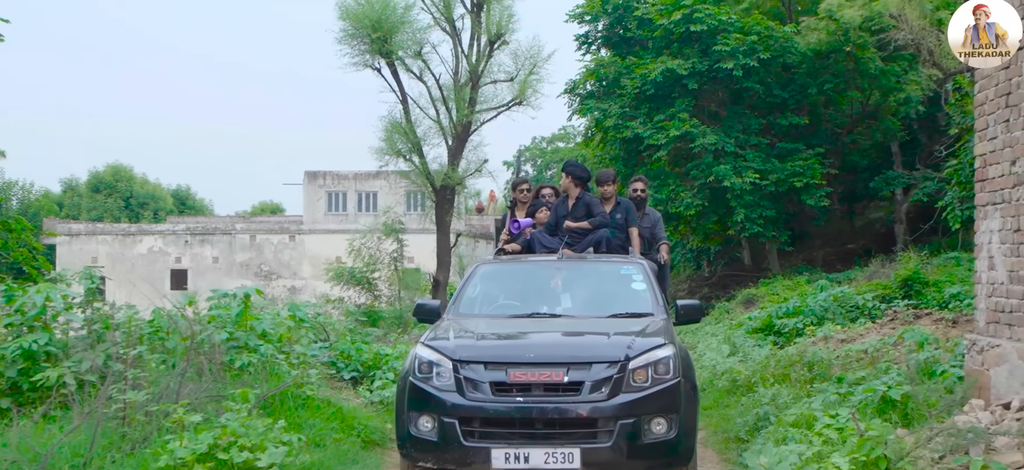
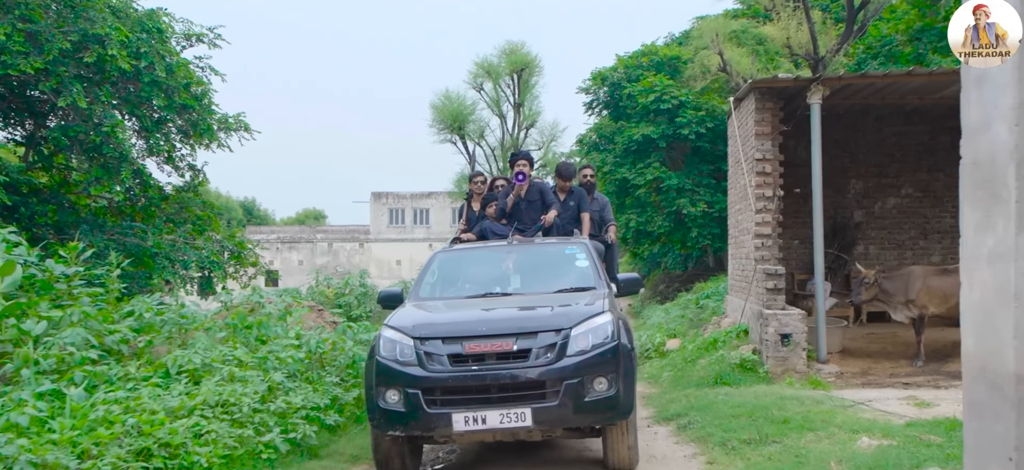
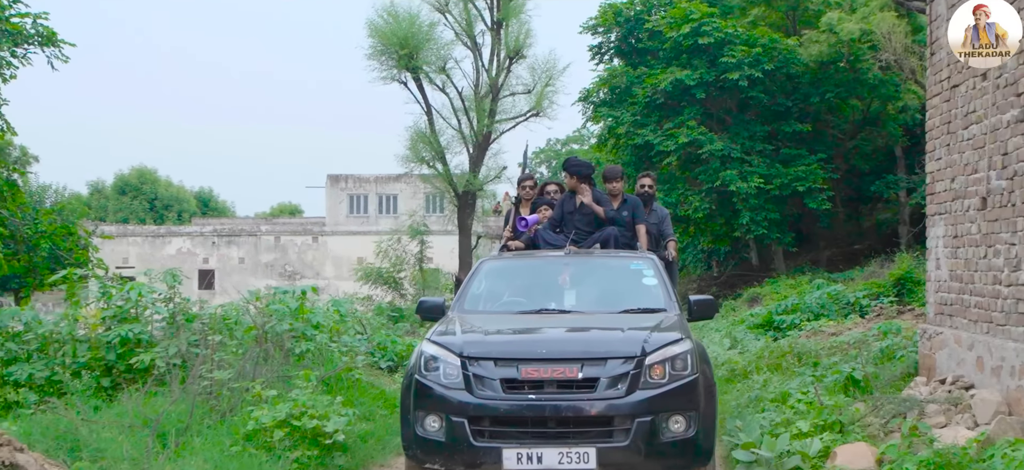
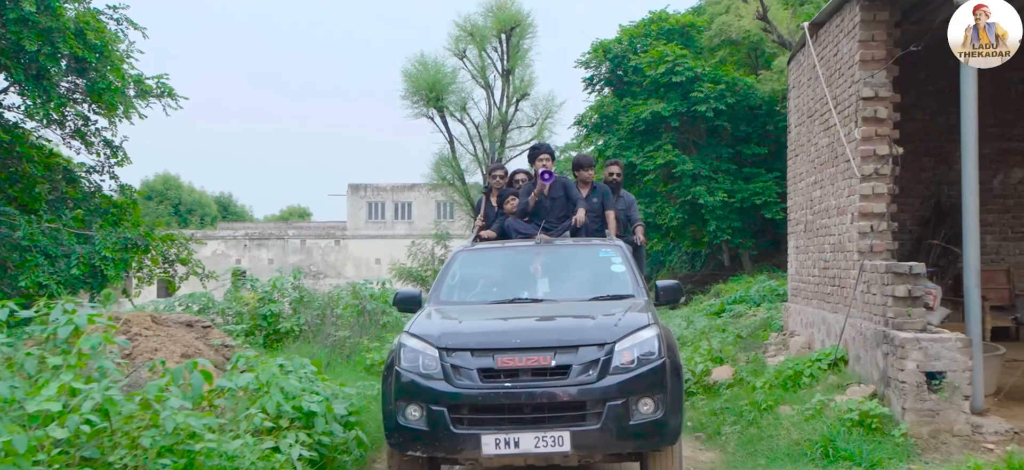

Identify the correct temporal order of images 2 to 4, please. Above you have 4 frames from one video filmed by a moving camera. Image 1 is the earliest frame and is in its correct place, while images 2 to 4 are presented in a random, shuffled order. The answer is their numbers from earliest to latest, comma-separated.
3, 4, 2
